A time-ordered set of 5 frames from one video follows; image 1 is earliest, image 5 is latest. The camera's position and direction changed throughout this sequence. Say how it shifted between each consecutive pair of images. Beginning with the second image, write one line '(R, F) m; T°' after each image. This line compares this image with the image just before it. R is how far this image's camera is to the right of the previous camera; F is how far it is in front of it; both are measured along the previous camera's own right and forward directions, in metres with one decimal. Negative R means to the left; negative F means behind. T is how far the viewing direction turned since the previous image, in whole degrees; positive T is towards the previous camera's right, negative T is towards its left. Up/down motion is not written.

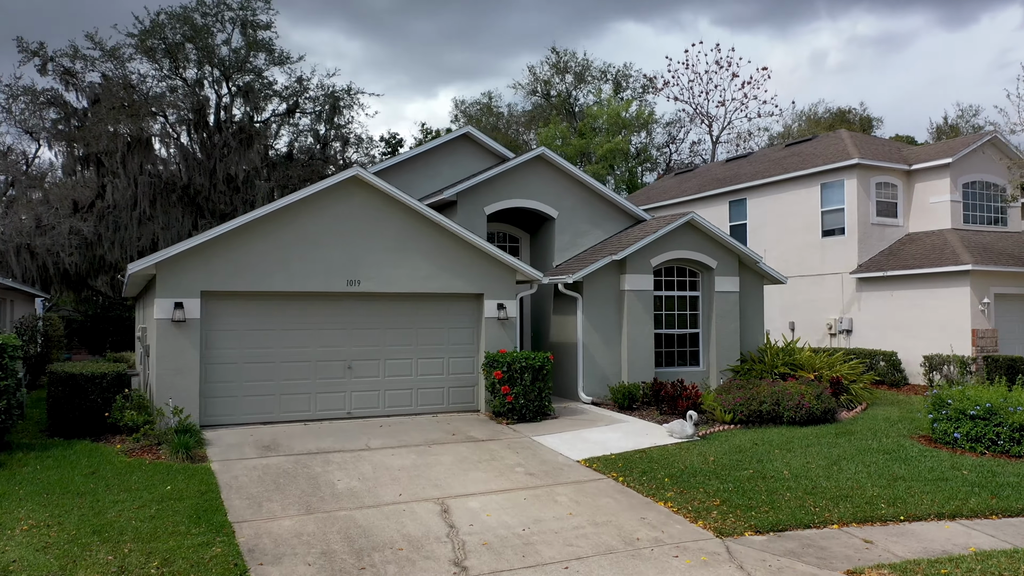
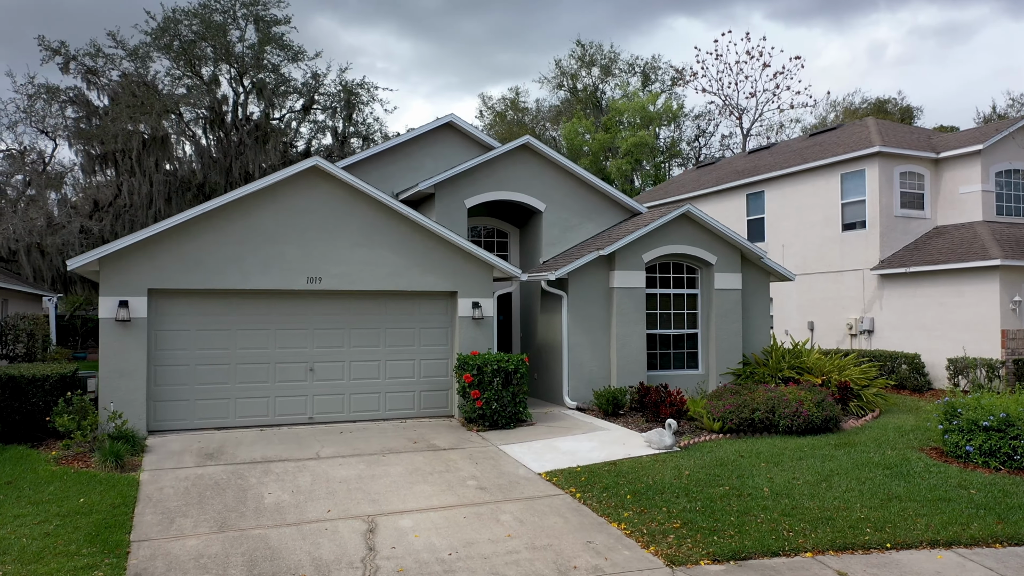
(+1.0, +0.9) m; -3°
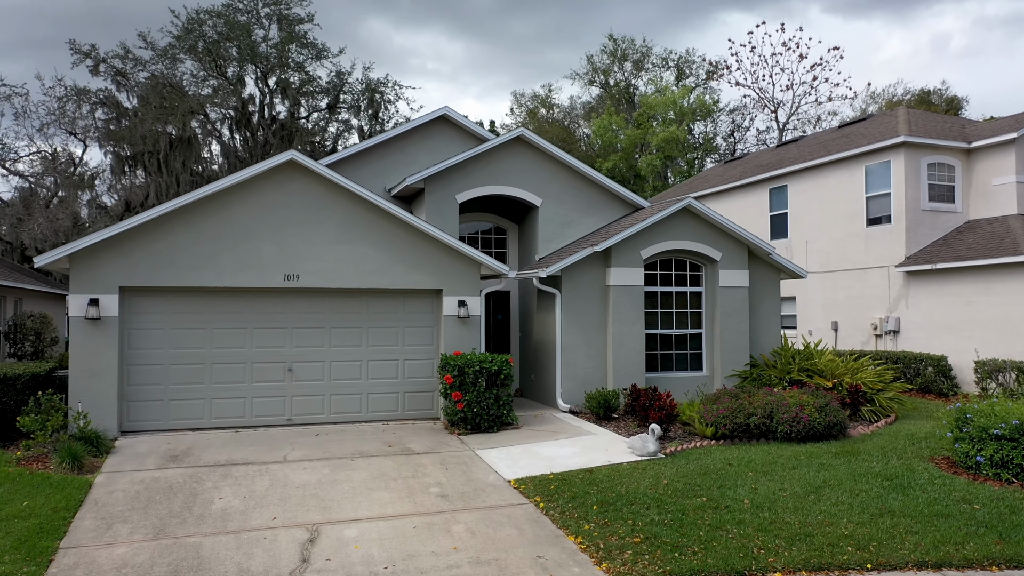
(+0.9, +0.5) m; -3°
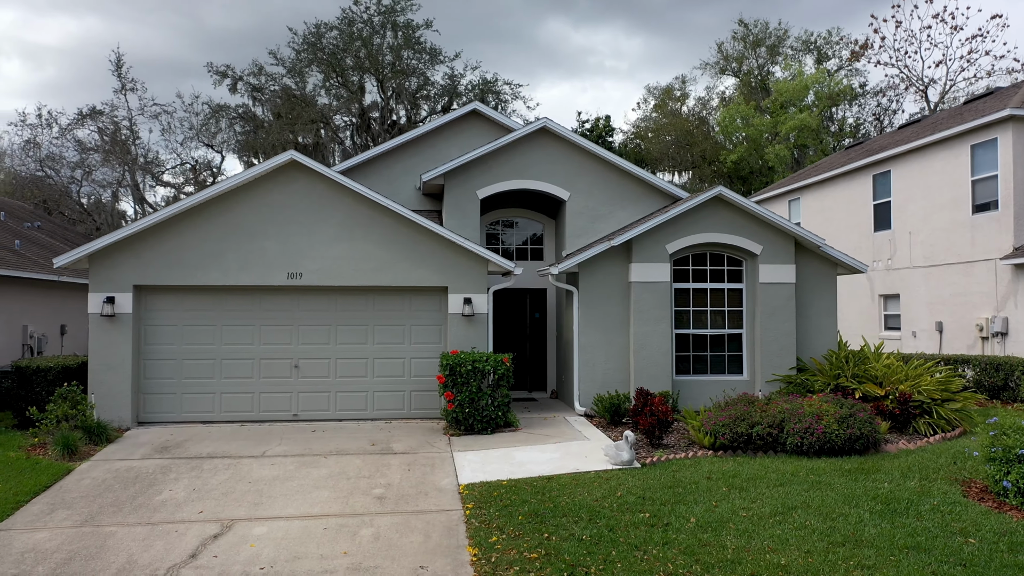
(+2.2, +0.6) m; -12°
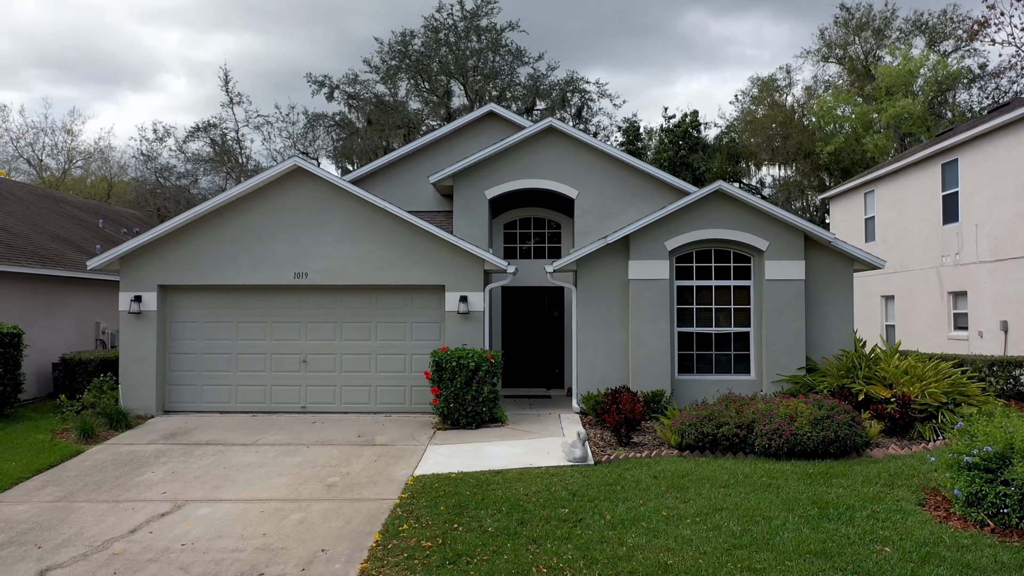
(+1.9, 0.0) m; -9°
